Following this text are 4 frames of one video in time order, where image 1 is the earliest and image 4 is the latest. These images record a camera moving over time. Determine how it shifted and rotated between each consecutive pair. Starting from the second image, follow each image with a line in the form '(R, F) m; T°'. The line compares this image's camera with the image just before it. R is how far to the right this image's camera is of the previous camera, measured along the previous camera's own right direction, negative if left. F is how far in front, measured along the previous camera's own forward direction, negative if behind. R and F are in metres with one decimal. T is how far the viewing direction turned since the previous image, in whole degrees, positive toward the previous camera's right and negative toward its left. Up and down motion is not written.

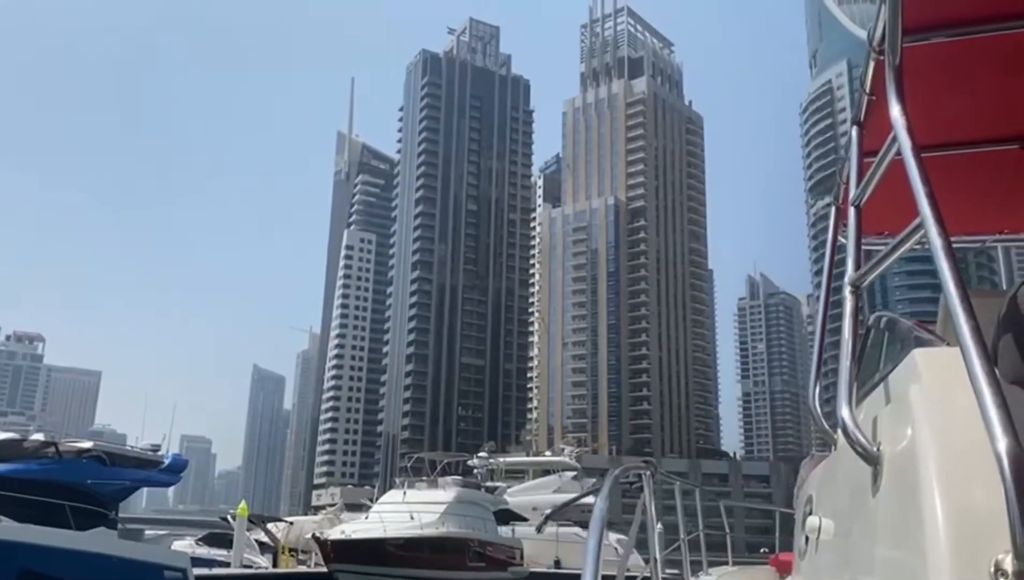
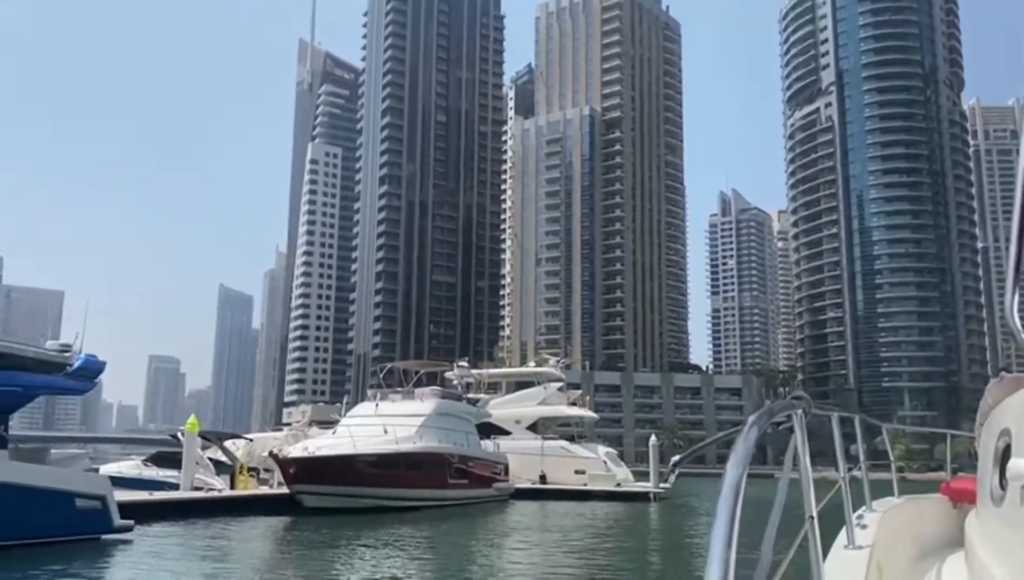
(-0.3, +2.4) m; +2°
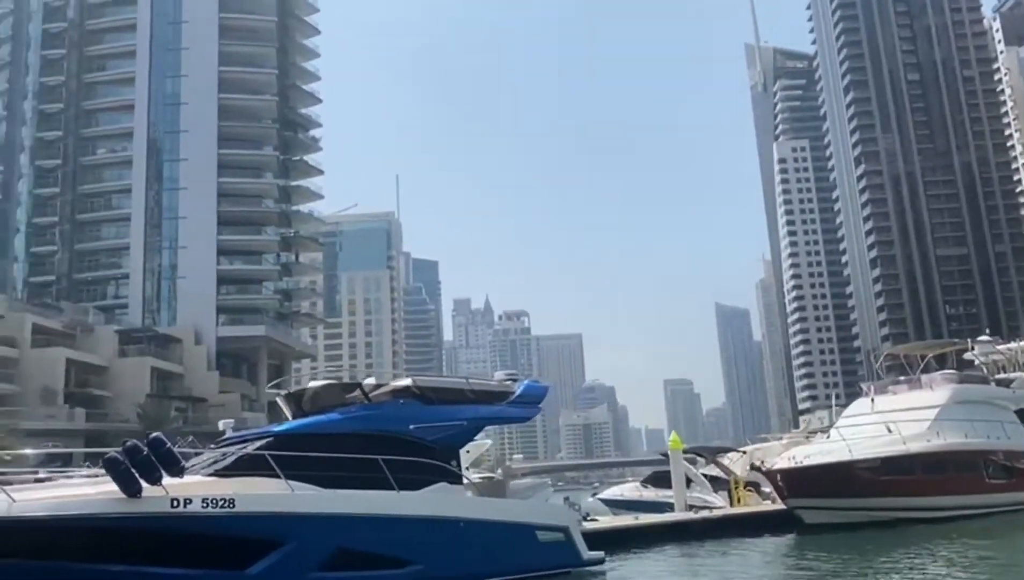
(+0.2, +1.7) m; -31°
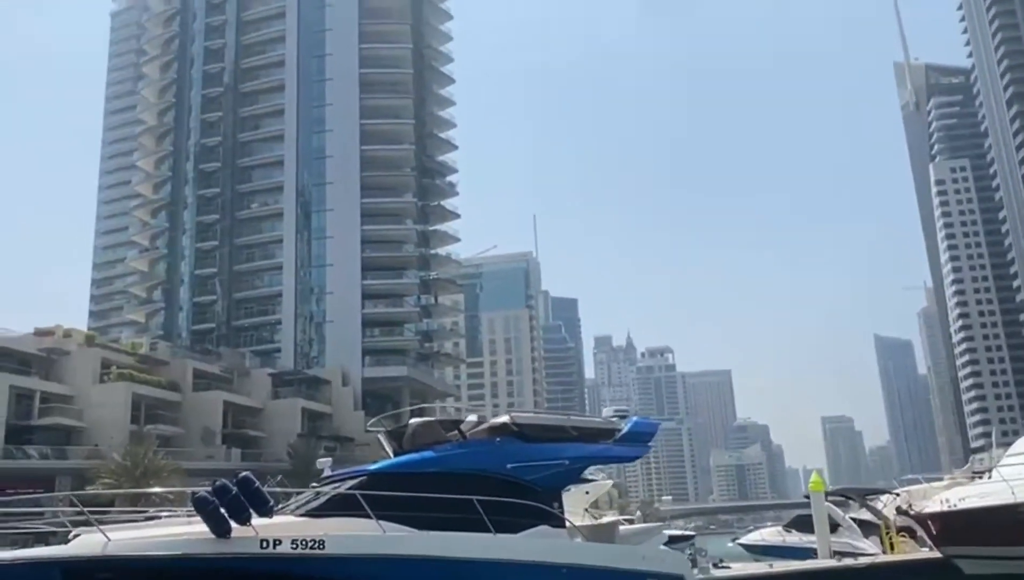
(+0.4, +0.3) m; -9°
